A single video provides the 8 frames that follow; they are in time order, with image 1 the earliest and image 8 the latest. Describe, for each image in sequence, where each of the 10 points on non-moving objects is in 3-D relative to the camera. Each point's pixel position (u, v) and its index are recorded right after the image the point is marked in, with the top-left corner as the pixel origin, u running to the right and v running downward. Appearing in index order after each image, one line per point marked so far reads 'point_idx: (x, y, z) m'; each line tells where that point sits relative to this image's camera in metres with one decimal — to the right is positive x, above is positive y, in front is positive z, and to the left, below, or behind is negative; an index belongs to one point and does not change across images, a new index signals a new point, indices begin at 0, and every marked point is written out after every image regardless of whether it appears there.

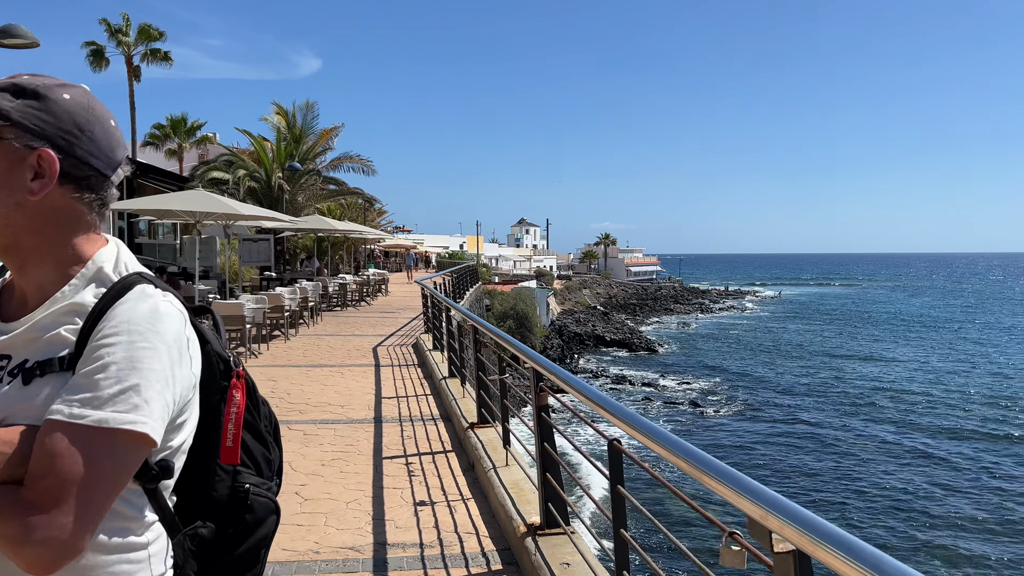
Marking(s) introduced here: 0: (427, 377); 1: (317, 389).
0: (-1.0, -1.1, +9.8) m
1: (-2.1, -1.1, +8.7) m
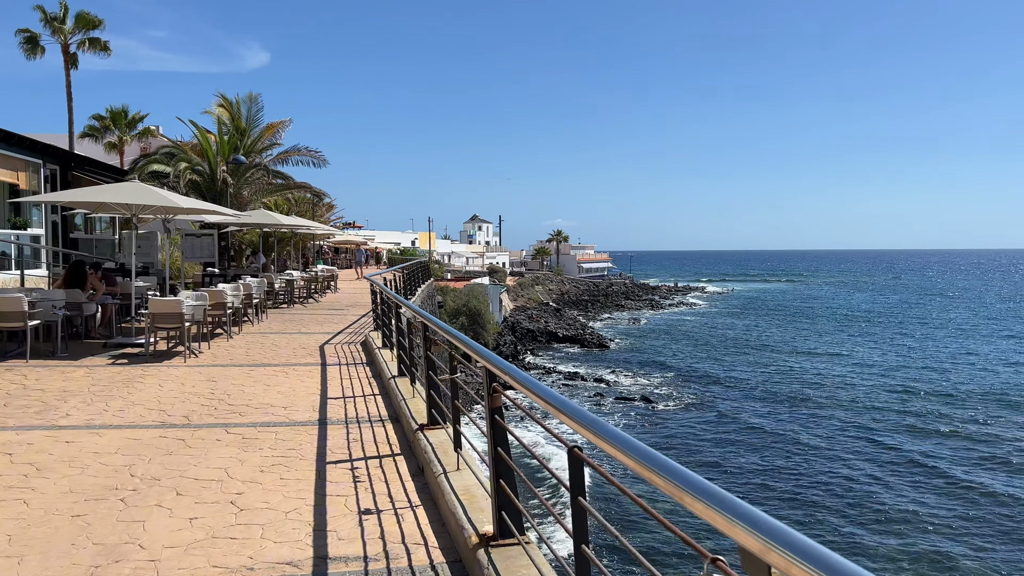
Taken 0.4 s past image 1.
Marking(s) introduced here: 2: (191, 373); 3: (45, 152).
0: (-1.6, -1.0, +9.4) m
1: (-2.6, -1.1, +8.3) m
2: (-3.7, -1.0, +9.4) m
3: (-9.8, +2.9, +17.2) m
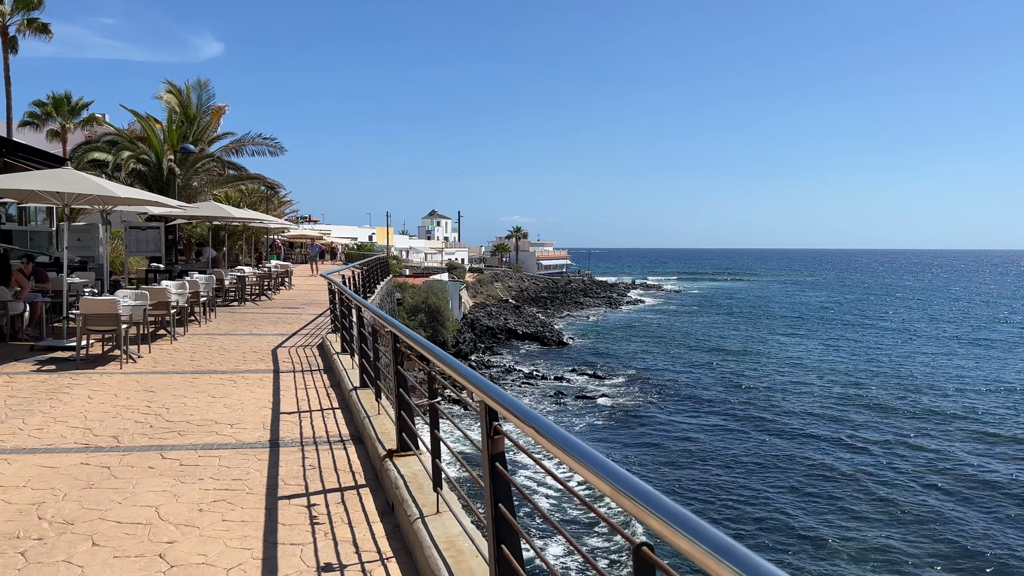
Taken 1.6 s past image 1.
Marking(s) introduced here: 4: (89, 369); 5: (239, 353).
0: (-1.9, -1.0, +8.6) m
1: (-2.8, -1.1, +7.4) m
2: (-4.0, -1.0, +8.5) m
3: (-10.5, +3.0, +15.9) m
4: (-4.7, -0.9, +9.1) m
5: (-3.7, -0.9, +11.0) m
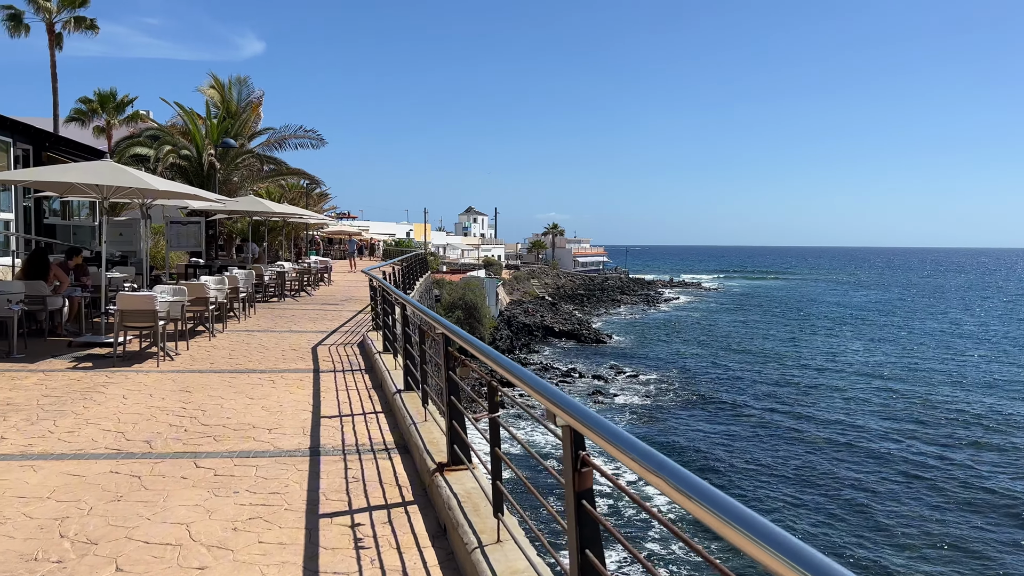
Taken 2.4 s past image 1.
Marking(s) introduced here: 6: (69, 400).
0: (-1.4, -1.0, +8.2) m
1: (-2.4, -1.0, +7.0) m
2: (-3.5, -0.9, +8.2) m
3: (-9.6, +3.1, +15.9) m
4: (-4.2, -0.9, +8.8) m
5: (-3.0, -0.8, +10.6) m
6: (-3.9, -1.0, +7.1) m
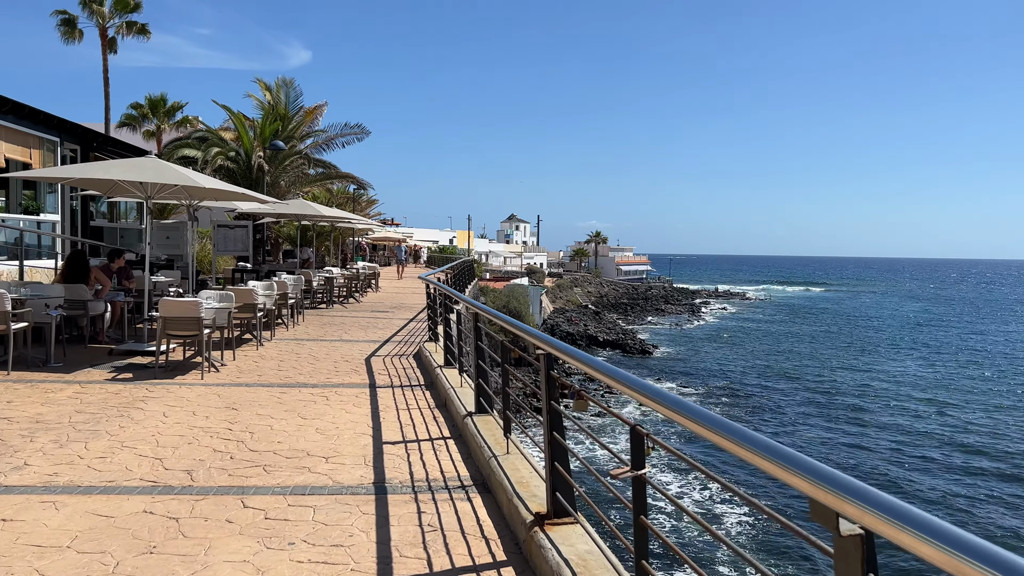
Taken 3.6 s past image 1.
0: (-0.6, -1.1, +7.3) m
1: (-1.7, -1.1, +6.3) m
2: (-2.8, -1.0, +7.4) m
3: (-8.5, +3.0, +15.5) m
4: (-3.4, -0.9, +8.1) m
5: (-2.2, -0.9, +9.9) m
6: (-3.2, -1.0, +6.4) m
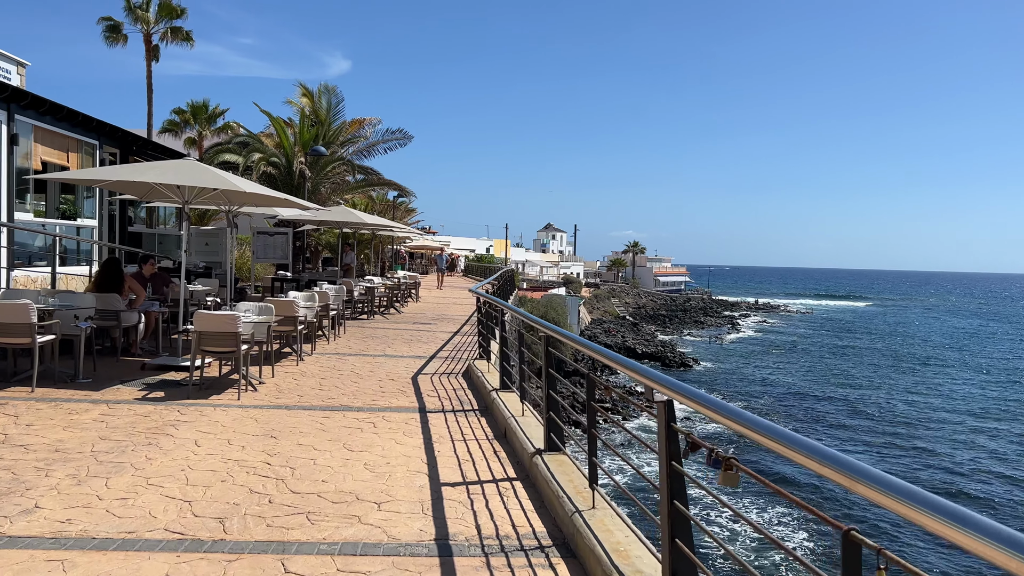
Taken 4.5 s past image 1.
0: (-0.1, -1.2, +6.6) m
1: (-1.2, -1.2, +5.5) m
2: (-2.2, -1.1, +6.7) m
3: (-7.5, +2.9, +15.1) m
4: (-2.9, -1.0, +7.5) m
5: (-1.6, -1.0, +9.2) m
6: (-2.7, -1.1, +5.7) m
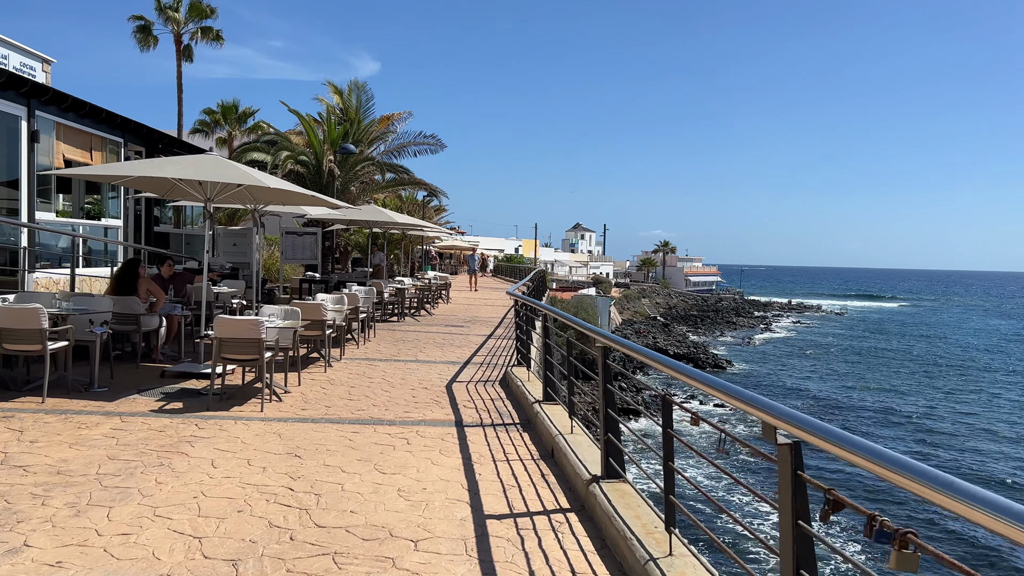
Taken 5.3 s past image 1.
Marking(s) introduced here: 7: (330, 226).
0: (+0.2, -1.2, +5.9) m
1: (-0.9, -1.2, +4.9) m
2: (-1.9, -1.1, +6.2) m
3: (-6.9, +2.8, +14.7) m
4: (-2.5, -1.0, +6.9) m
5: (-1.1, -1.1, +8.6) m
6: (-2.4, -1.1, +5.2) m
7: (-4.4, +1.5, +19.8) m
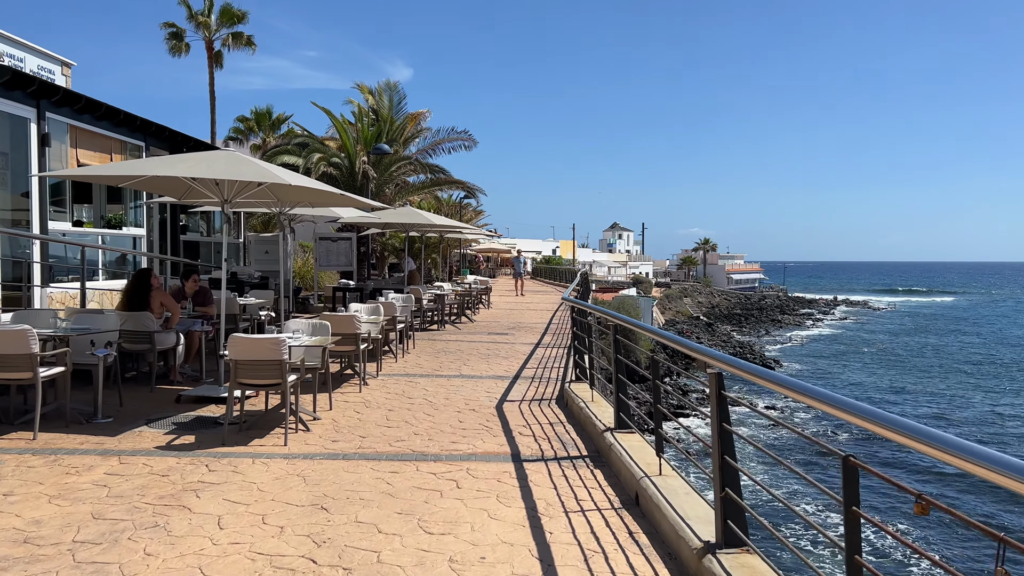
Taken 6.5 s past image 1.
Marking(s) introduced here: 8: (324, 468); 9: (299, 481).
0: (+0.7, -1.3, +4.8) m
1: (-0.5, -1.3, +3.8) m
2: (-1.4, -1.2, +5.1) m
3: (-6.1, +2.6, +13.8) m
4: (-2.0, -1.2, +5.9) m
5: (-0.6, -1.1, +7.5) m
6: (-2.0, -1.2, +4.2) m
7: (-3.4, +1.4, +18.9) m
8: (-1.3, -1.2, +5.4) m
9: (-1.4, -1.2, +5.2) m
